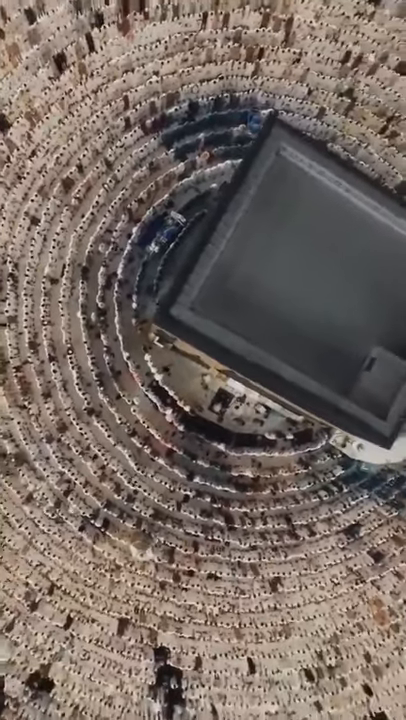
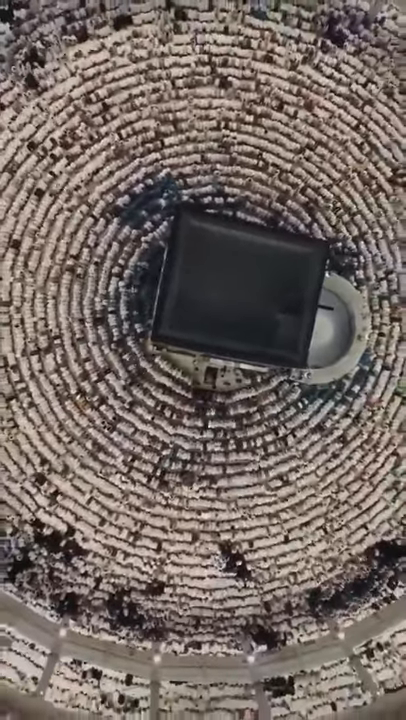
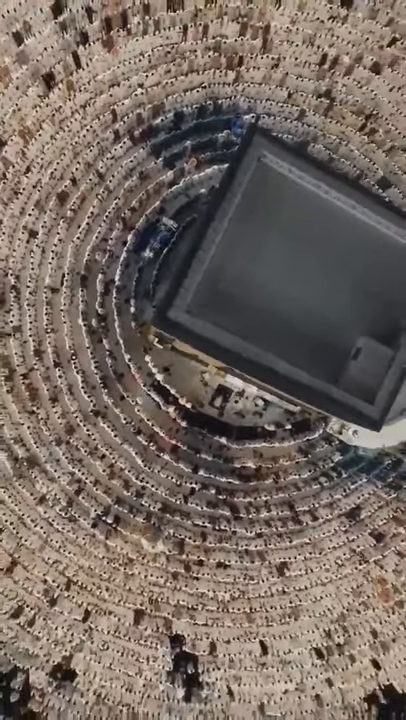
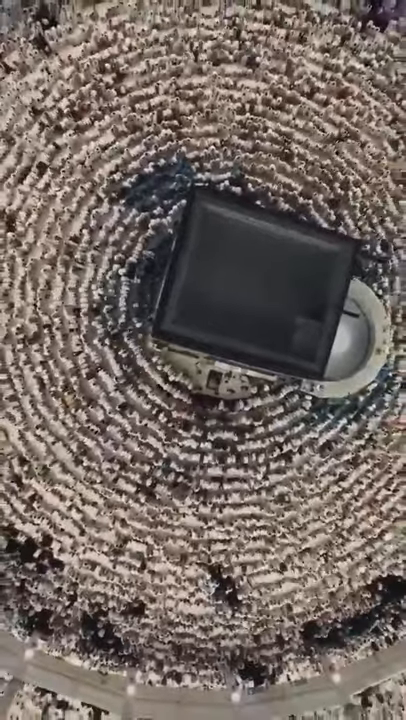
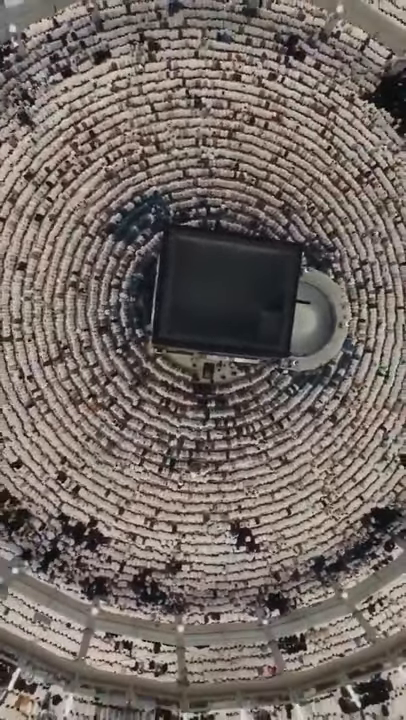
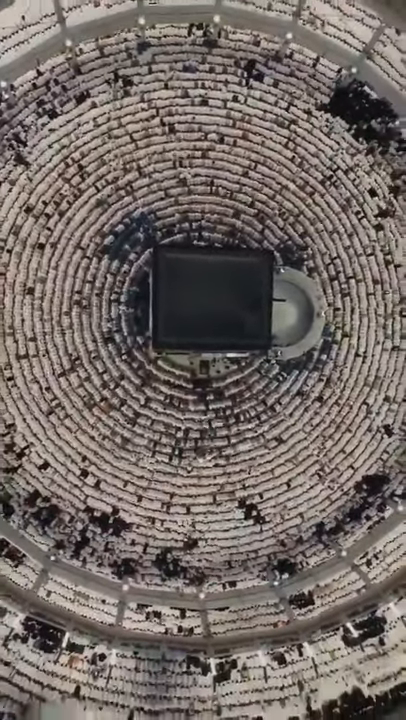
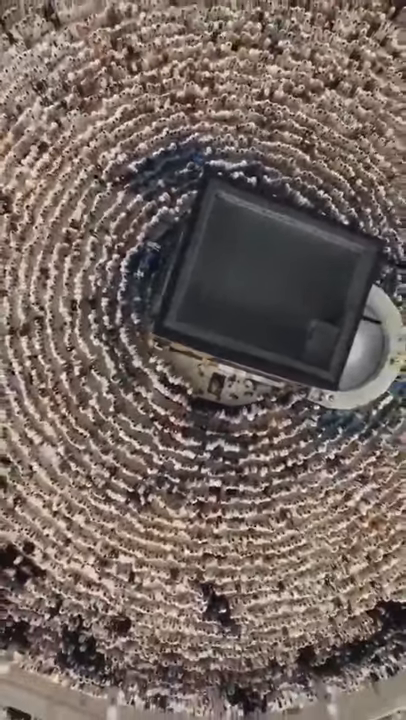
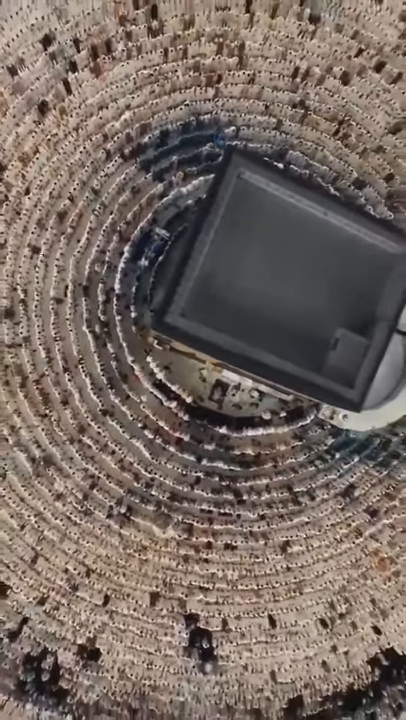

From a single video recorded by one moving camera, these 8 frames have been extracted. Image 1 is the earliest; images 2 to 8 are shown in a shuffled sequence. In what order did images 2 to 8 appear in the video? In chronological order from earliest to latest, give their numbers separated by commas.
3, 8, 7, 4, 2, 5, 6
